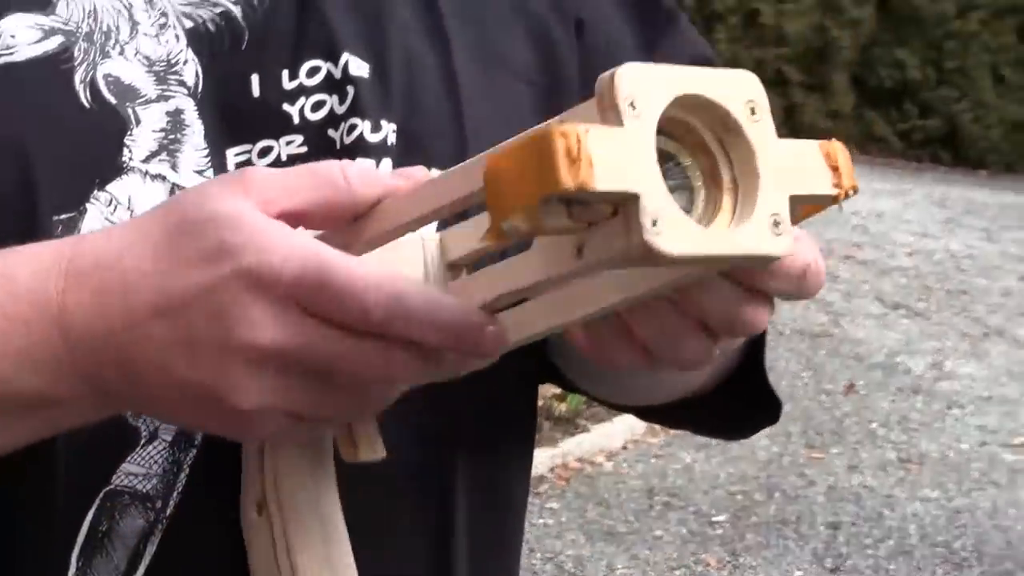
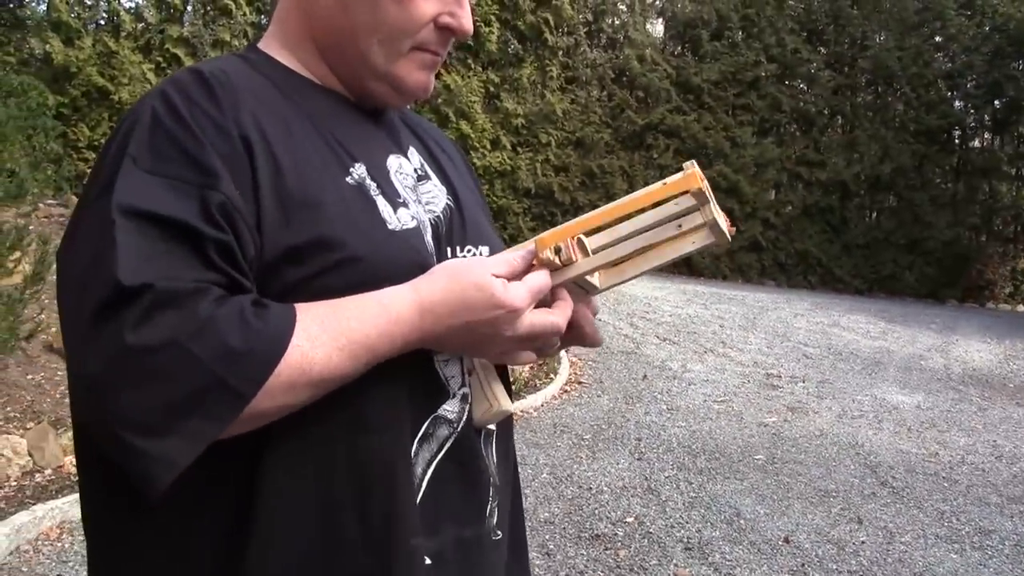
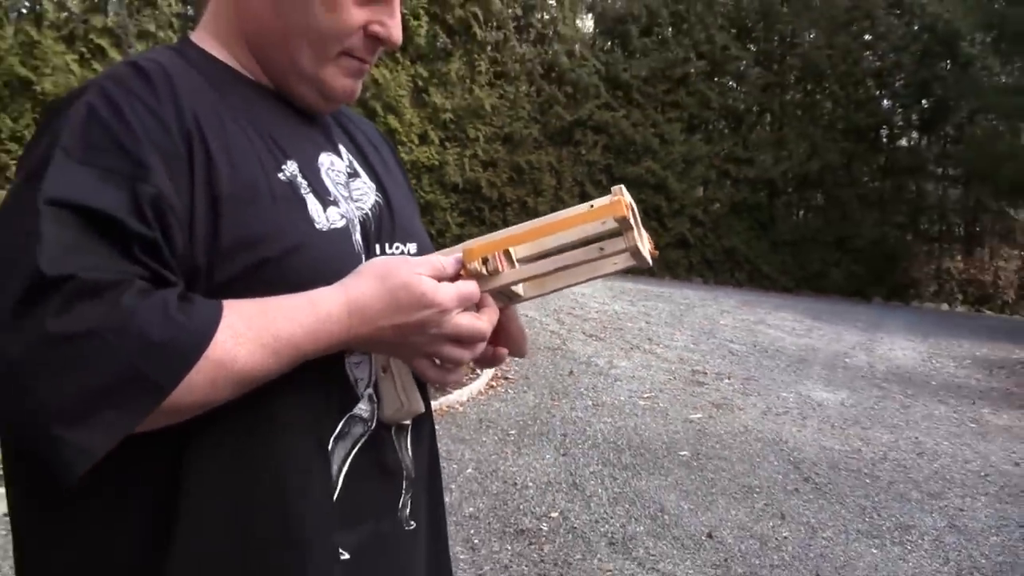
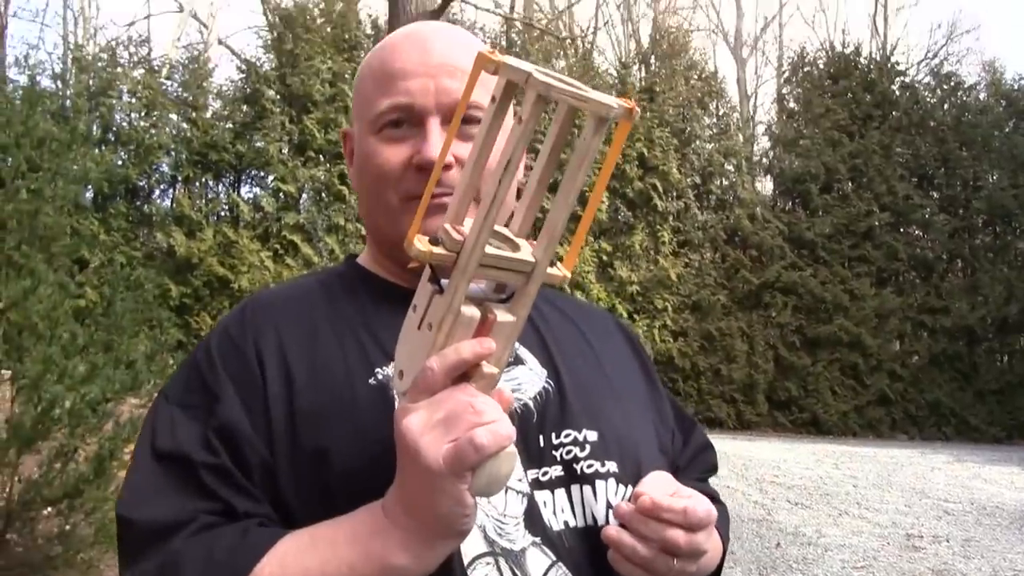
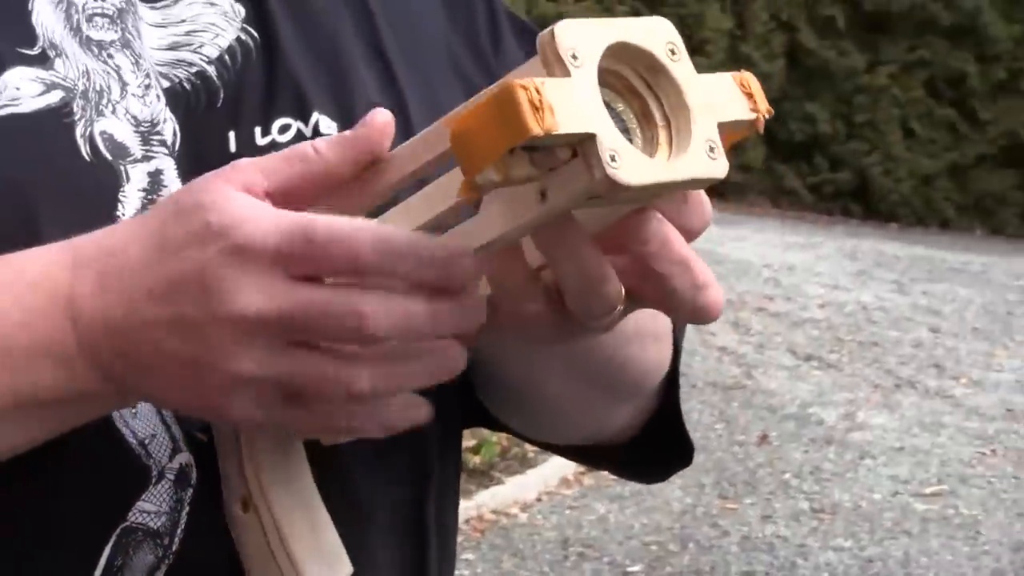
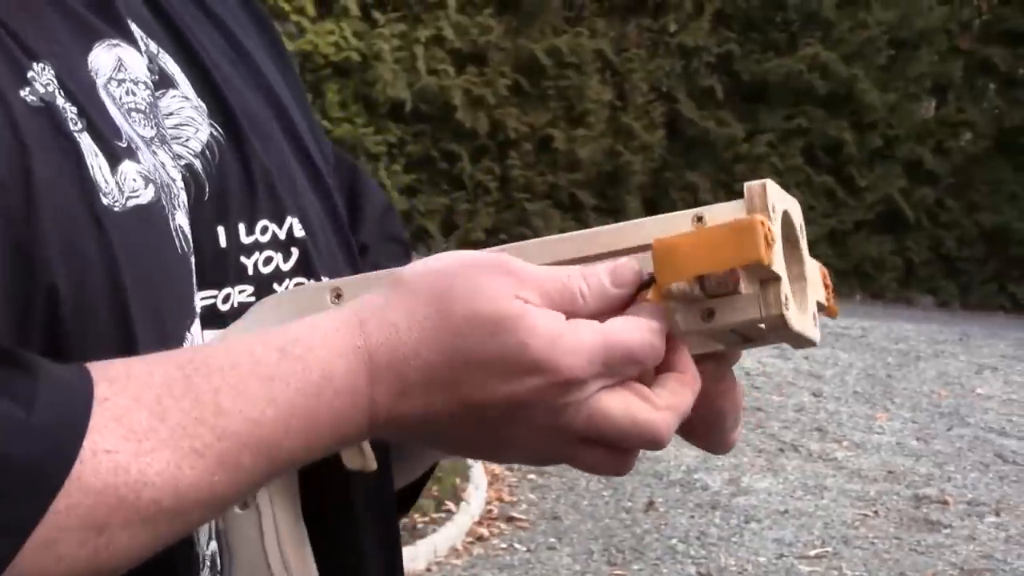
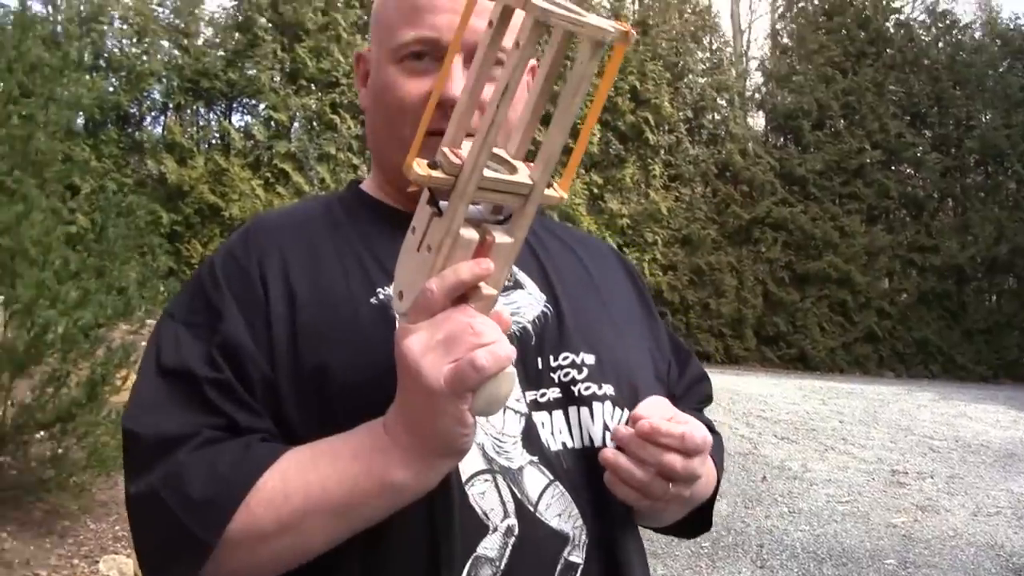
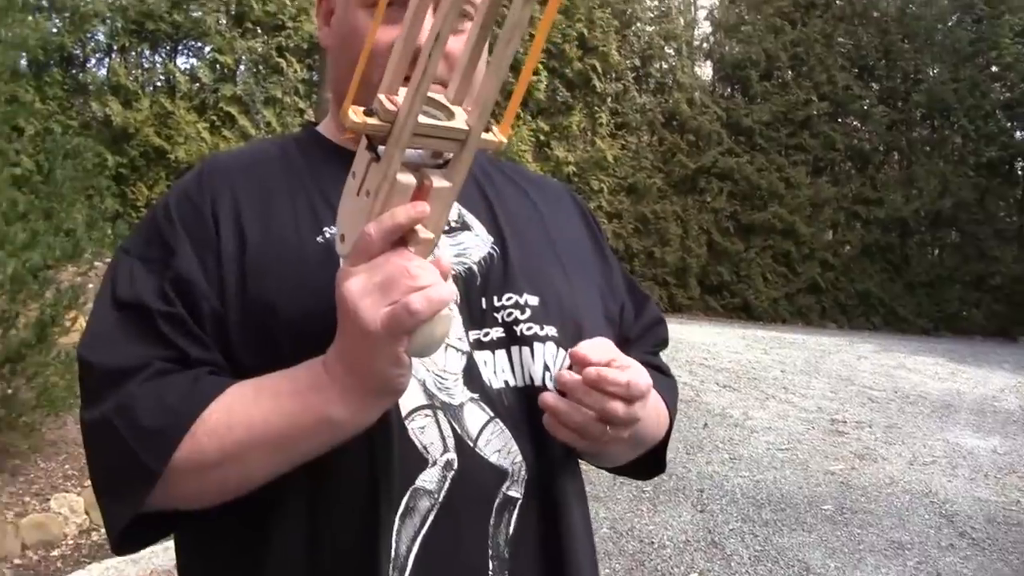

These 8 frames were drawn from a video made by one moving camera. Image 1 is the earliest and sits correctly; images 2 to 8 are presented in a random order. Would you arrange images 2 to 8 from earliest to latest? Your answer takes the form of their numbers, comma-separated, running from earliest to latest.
5, 6, 3, 2, 8, 7, 4
